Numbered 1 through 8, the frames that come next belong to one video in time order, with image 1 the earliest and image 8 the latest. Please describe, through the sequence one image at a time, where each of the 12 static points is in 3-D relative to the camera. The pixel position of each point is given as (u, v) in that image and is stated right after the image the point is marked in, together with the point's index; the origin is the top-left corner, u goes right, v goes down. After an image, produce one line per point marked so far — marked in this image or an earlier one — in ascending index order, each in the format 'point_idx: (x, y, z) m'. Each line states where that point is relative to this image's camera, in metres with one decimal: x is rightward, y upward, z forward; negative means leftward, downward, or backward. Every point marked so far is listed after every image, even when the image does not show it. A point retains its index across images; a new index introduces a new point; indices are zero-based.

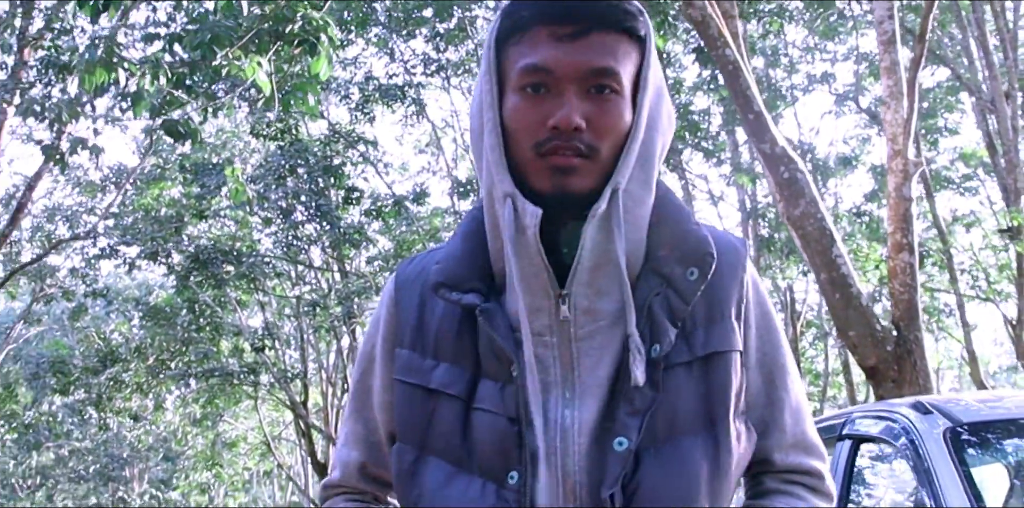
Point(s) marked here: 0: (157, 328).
0: (-4.3, -0.9, +12.7) m
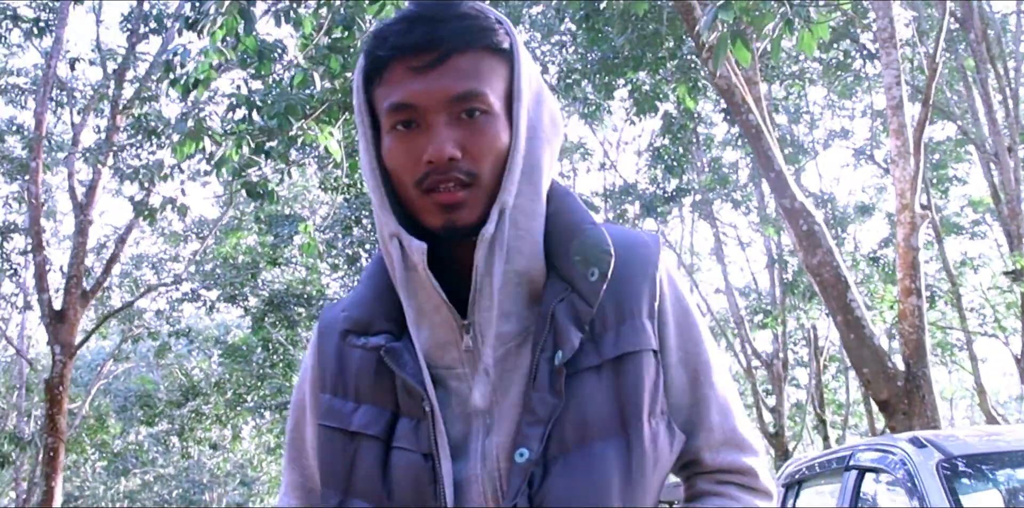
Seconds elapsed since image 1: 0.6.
0: (-3.7, -1.5, +13.8) m
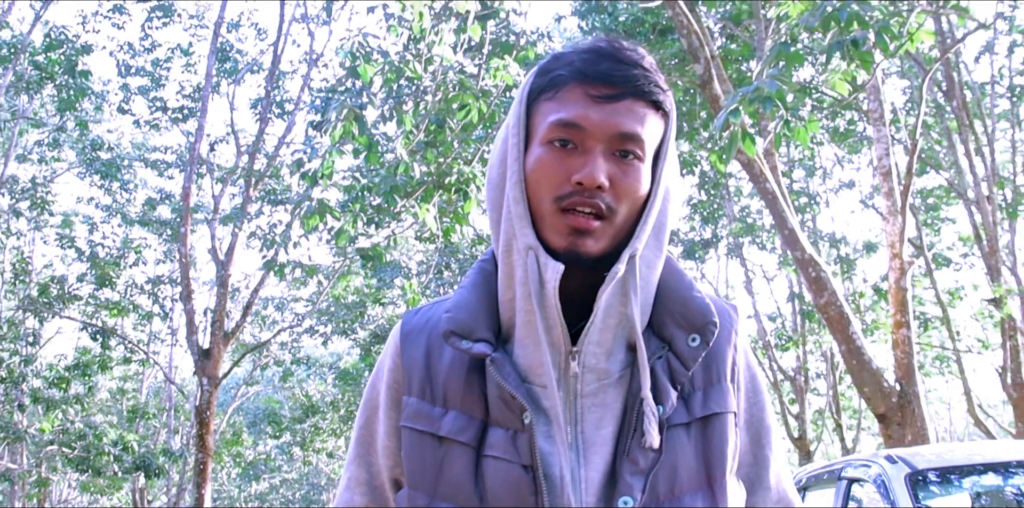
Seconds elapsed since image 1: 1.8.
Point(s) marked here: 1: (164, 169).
0: (-2.6, -2.0, +16.3) m
1: (-4.8, +1.2, +14.3) m
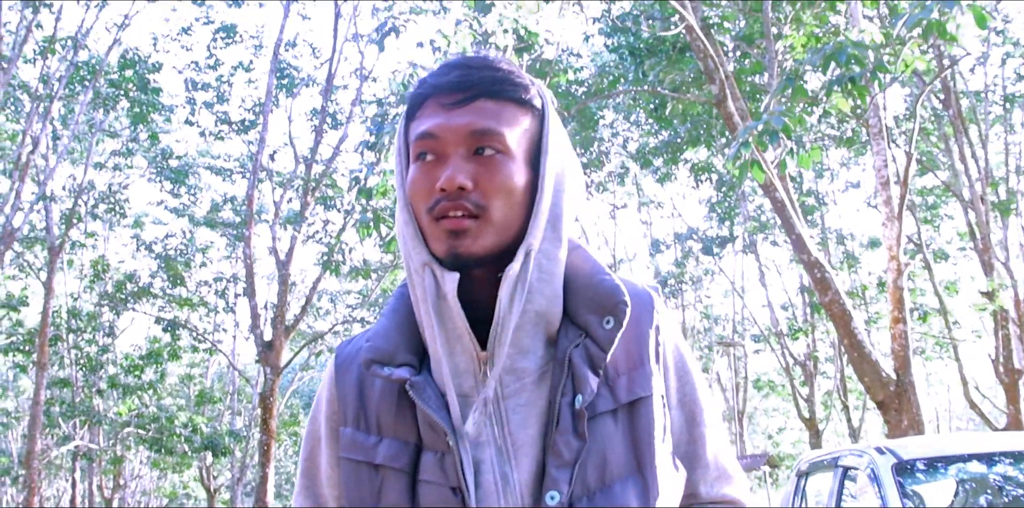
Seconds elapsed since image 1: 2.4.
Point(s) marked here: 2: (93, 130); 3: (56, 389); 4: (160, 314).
0: (-2.0, -2.0, +17.7) m
1: (-4.3, +1.2, +15.7) m
2: (-6.0, +1.8, +14.9) m
3: (-8.2, -2.5, +18.8) m
4: (-5.5, -0.9, +16.5) m
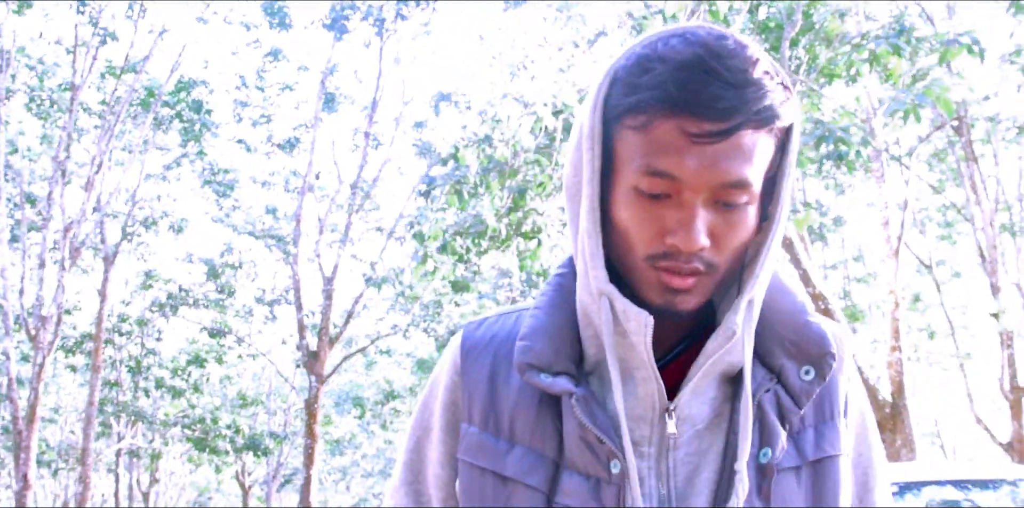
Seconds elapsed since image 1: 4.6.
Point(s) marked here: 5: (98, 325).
0: (-1.6, -2.1, +18.5) m
1: (-3.8, +1.0, +16.5) m
2: (-5.5, +1.6, +15.8) m
3: (-7.7, -2.6, +19.8) m
4: (-5.1, -1.1, +17.3) m
5: (-6.4, -1.1, +16.2) m
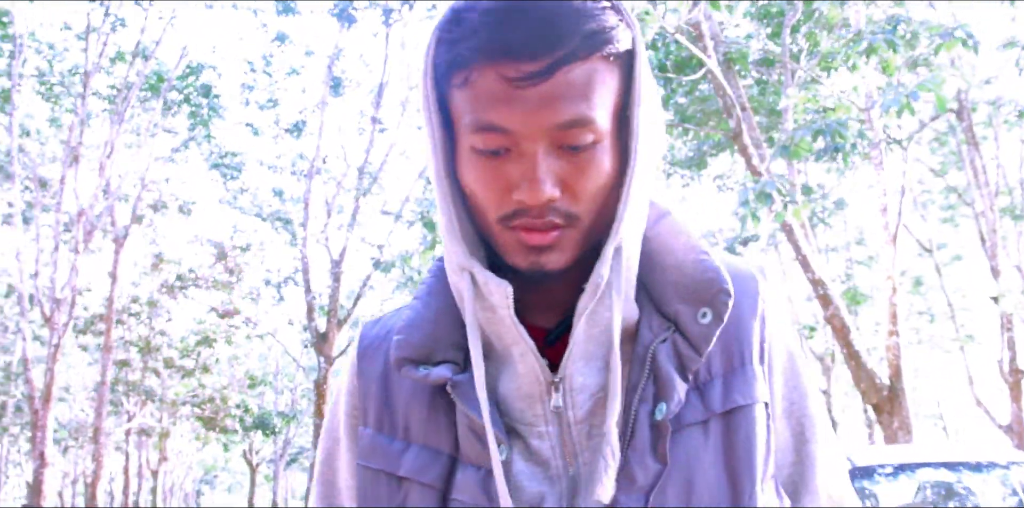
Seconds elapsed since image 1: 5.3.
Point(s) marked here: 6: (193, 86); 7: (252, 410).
0: (-1.5, -1.8, +18.7) m
1: (-3.7, +1.3, +16.6) m
2: (-5.4, +1.9, +15.9) m
3: (-7.6, -2.2, +20.0) m
4: (-5.0, -0.8, +17.5) m
5: (-6.3, -0.8, +16.4) m
6: (-4.6, +2.4, +15.0) m
7: (-4.4, -2.6, +17.6) m
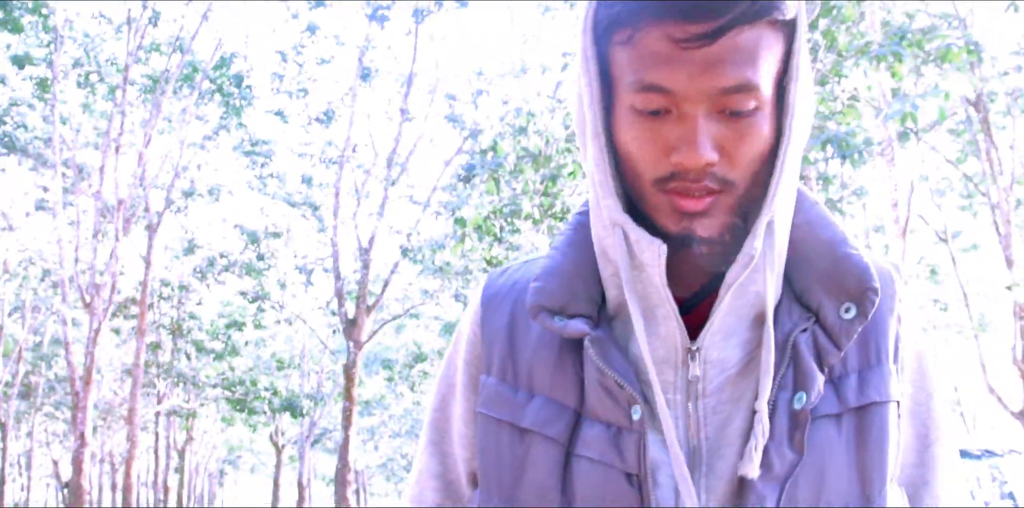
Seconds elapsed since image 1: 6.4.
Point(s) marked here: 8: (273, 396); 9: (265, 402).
0: (-1.1, -1.6, +19.1) m
1: (-3.3, +1.5, +17.1) m
2: (-5.1, +2.1, +16.3) m
3: (-7.1, -1.9, +20.5) m
4: (-4.6, -0.5, +18.0) m
5: (-6.0, -0.6, +16.9) m
6: (-4.2, +2.6, +15.4) m
7: (-4.0, -2.4, +18.1) m
8: (-4.1, -2.4, +18.0) m
9: (-4.3, -2.6, +18.2) m
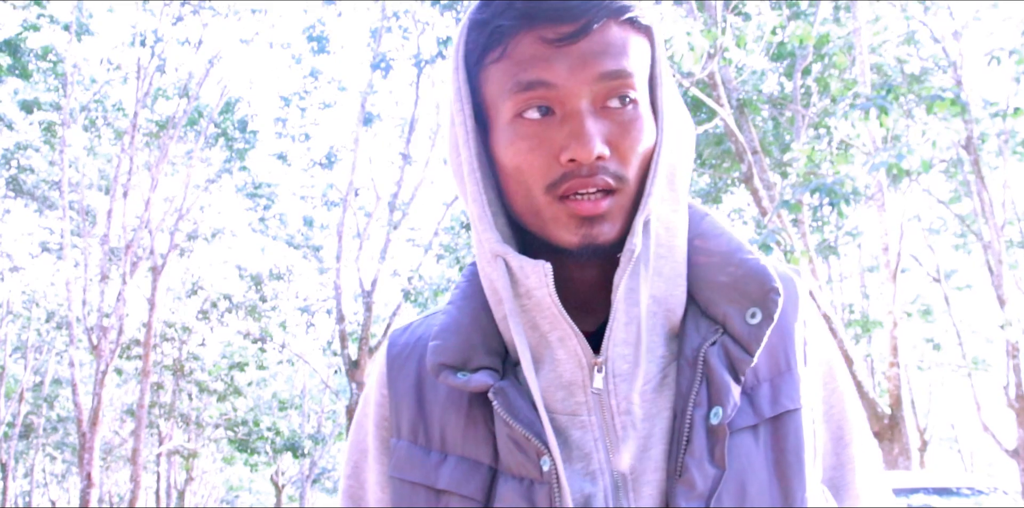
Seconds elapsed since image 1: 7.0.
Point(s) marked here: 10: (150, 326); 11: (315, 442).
0: (-1.1, -2.3, +19.3) m
1: (-3.4, +0.9, +17.3) m
2: (-5.1, +1.5, +16.6) m
3: (-7.2, -2.7, +20.7) m
4: (-4.6, -1.3, +18.2) m
5: (-6.0, -1.3, +17.1) m
6: (-4.3, +2.0, +15.7) m
7: (-4.0, -3.1, +18.2) m
8: (-4.1, -3.1, +18.1) m
9: (-4.3, -3.3, +18.3) m
10: (-5.9, -1.1, +17.1) m
11: (-3.5, -3.3, +18.4) m
